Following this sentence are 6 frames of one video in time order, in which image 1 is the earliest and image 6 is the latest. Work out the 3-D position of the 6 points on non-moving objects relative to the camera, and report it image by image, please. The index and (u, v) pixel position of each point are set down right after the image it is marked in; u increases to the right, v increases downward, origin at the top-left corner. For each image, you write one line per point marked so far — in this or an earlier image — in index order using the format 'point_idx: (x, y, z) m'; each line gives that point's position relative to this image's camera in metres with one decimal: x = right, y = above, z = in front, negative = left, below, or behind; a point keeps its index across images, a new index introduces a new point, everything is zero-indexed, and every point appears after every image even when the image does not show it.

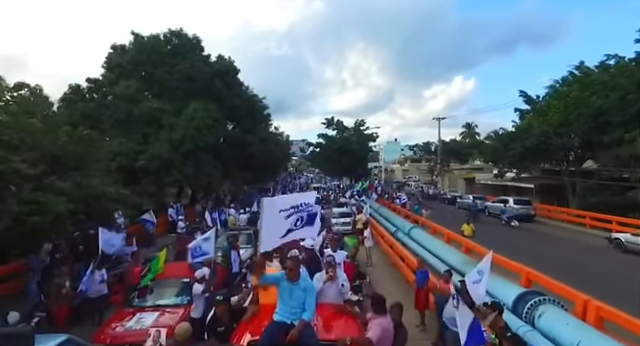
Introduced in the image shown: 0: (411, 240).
0: (+4.7, -3.5, +17.9) m
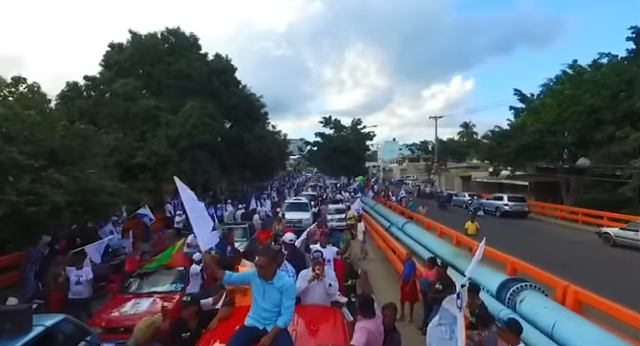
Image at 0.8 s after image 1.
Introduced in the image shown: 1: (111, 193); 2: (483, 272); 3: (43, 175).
0: (+4.4, -3.3, +18.2) m
1: (-8.0, -0.8, +13.3) m
2: (+4.9, -3.0, +10.4) m
3: (-8.0, -0.1, +10.0) m
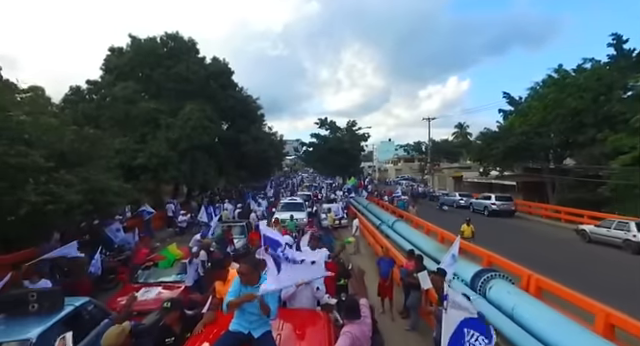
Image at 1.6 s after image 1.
0: (+4.1, -3.3, +19.2) m
1: (-8.4, -0.8, +14.2) m
2: (+4.7, -3.0, +11.4) m
3: (-8.3, -0.1, +10.9) m
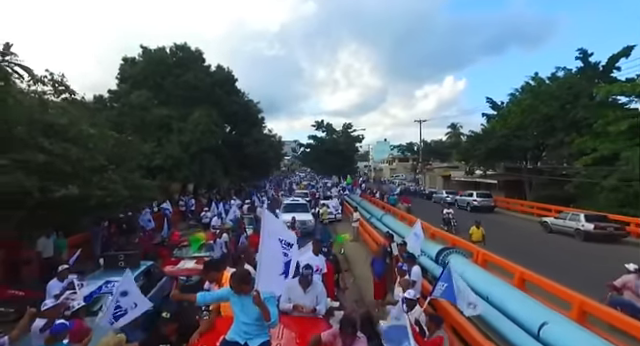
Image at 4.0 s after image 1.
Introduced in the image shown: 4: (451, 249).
0: (+3.9, -3.3, +22.1) m
1: (-8.5, -0.8, +16.9) m
2: (+4.5, -3.0, +14.3) m
3: (-8.4, -0.1, +13.7) m
4: (+4.6, -2.7, +12.3) m
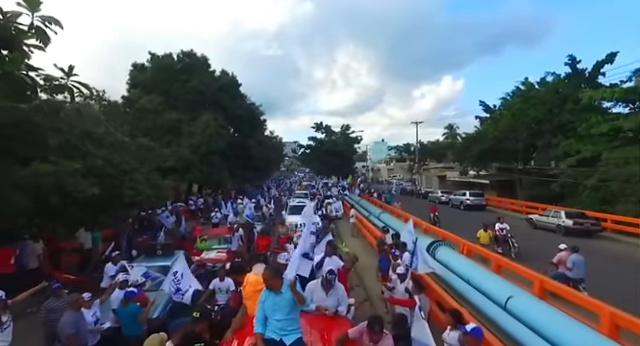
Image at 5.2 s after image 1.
0: (+4.0, -3.3, +23.8) m
1: (-8.3, -0.9, +18.5) m
2: (+4.7, -3.0, +16.0) m
3: (-8.2, -0.2, +15.3) m
4: (+4.8, -2.8, +14.0) m
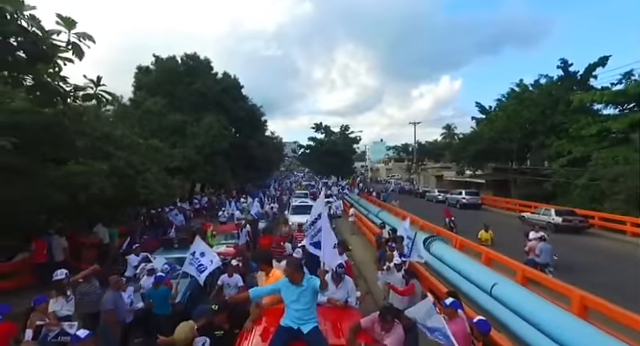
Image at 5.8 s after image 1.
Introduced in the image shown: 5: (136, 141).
0: (+4.1, -3.3, +24.7) m
1: (-8.3, -0.9, +19.4) m
2: (+4.8, -3.0, +17.0) m
3: (-8.1, -0.2, +16.2) m
4: (+4.9, -2.8, +15.0) m
5: (-7.7, +1.3, +14.4) m
